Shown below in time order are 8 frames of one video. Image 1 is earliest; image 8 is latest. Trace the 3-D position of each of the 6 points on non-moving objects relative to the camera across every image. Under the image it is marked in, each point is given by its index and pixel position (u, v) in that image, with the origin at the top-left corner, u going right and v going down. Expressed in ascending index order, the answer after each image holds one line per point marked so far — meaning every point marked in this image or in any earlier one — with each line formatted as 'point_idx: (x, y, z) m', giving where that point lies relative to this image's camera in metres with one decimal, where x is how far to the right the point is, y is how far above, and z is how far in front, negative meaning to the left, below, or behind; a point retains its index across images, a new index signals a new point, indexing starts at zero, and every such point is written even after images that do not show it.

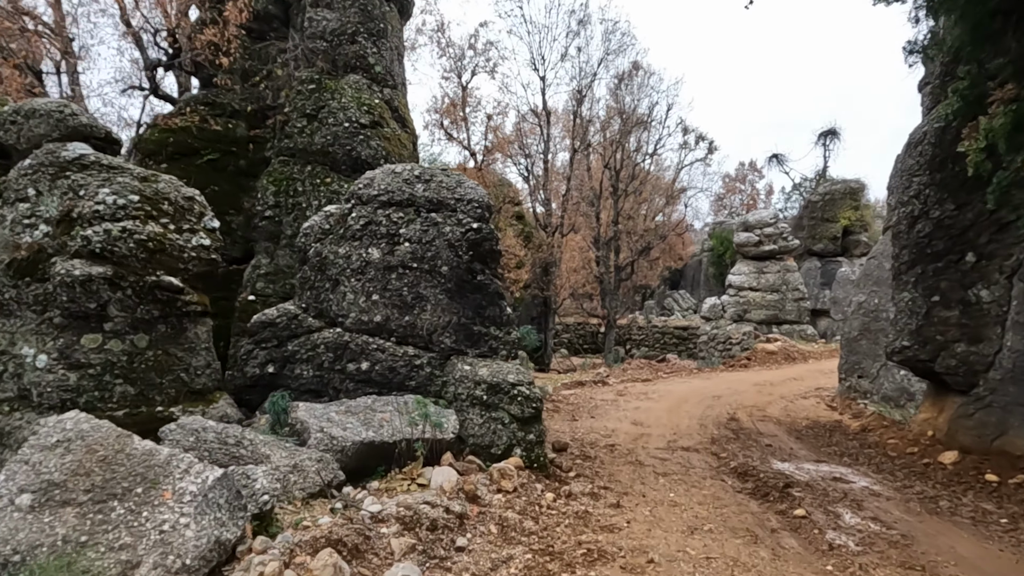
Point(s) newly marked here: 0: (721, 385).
0: (+4.0, -1.9, +12.6) m
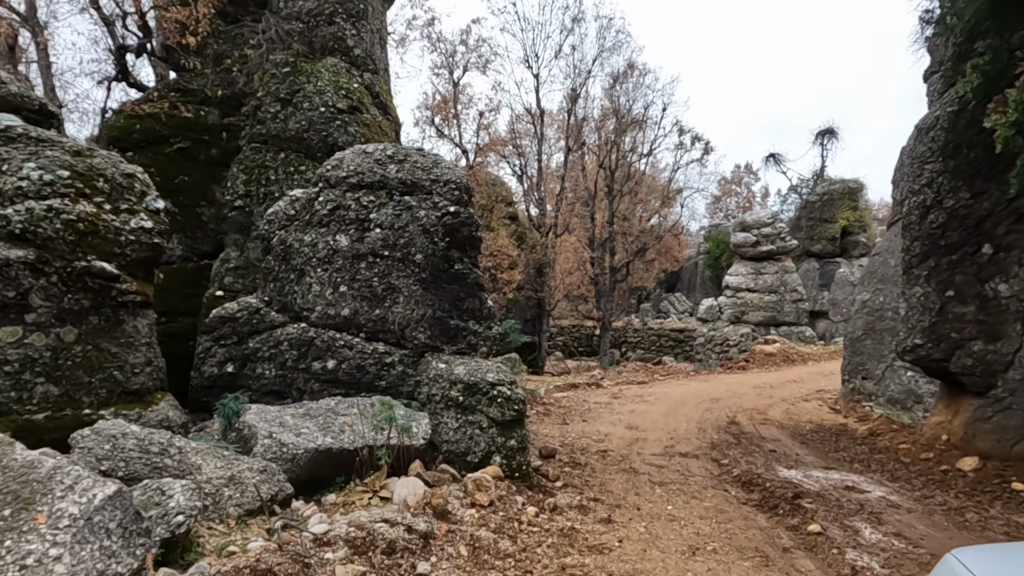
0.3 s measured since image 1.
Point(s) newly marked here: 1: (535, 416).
0: (+3.8, -1.8, +12.2) m
1: (+0.2, -1.5, +7.9) m
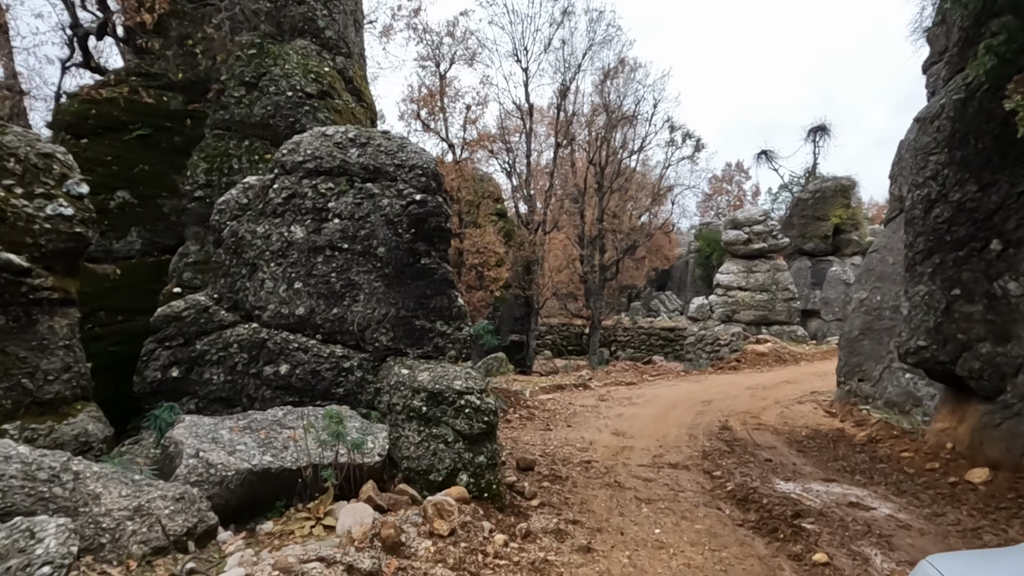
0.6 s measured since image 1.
0: (+3.5, -1.8, +11.8) m
1: (0.0, -1.5, +7.5) m
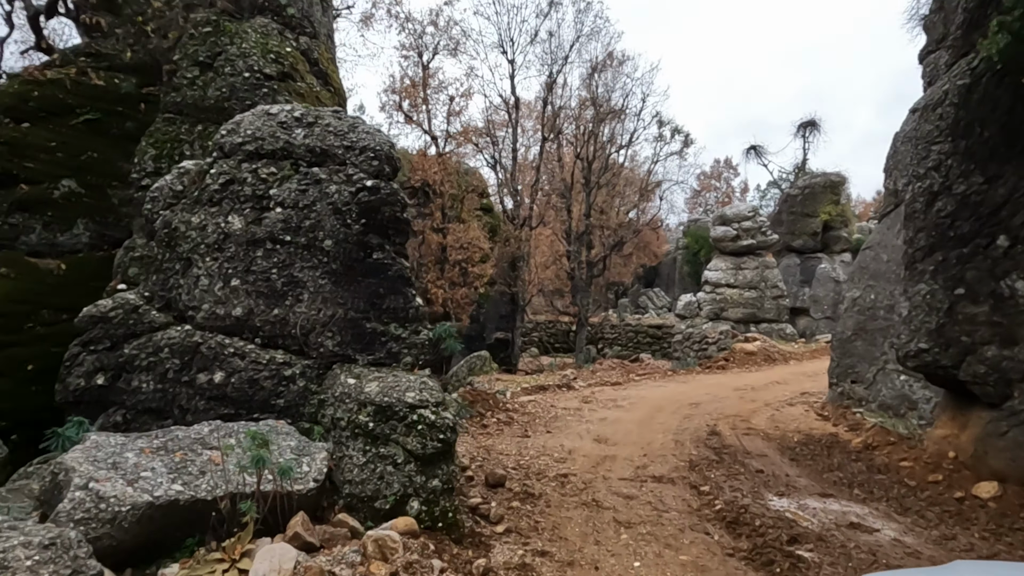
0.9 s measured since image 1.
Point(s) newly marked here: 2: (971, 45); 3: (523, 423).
0: (+3.2, -1.8, +11.4) m
1: (-0.2, -1.5, +7.0) m
2: (+3.9, +2.1, +5.6) m
3: (+0.1, -1.6, +7.6) m
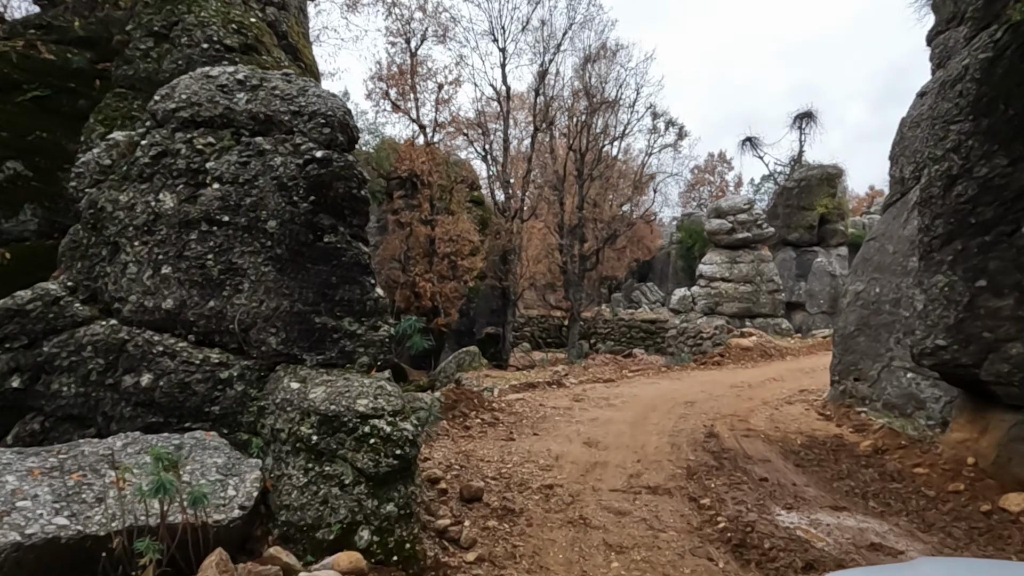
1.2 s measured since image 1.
0: (+3.0, -1.6, +11.0) m
1: (-0.4, -1.4, +6.6) m
2: (+3.8, +2.1, +5.2) m
3: (0.0, -1.5, +7.1) m
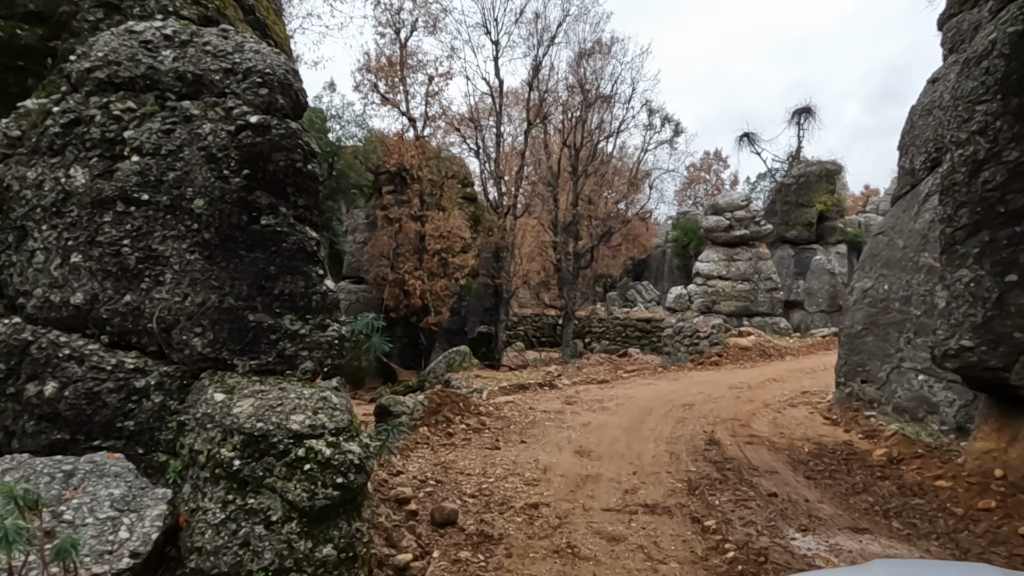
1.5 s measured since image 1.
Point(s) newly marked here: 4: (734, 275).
0: (+2.8, -1.6, +10.5) m
1: (-0.5, -1.4, +6.1) m
2: (+3.7, +2.2, +4.7) m
3: (-0.2, -1.4, +6.7) m
4: (+6.6, +0.4, +19.6) m
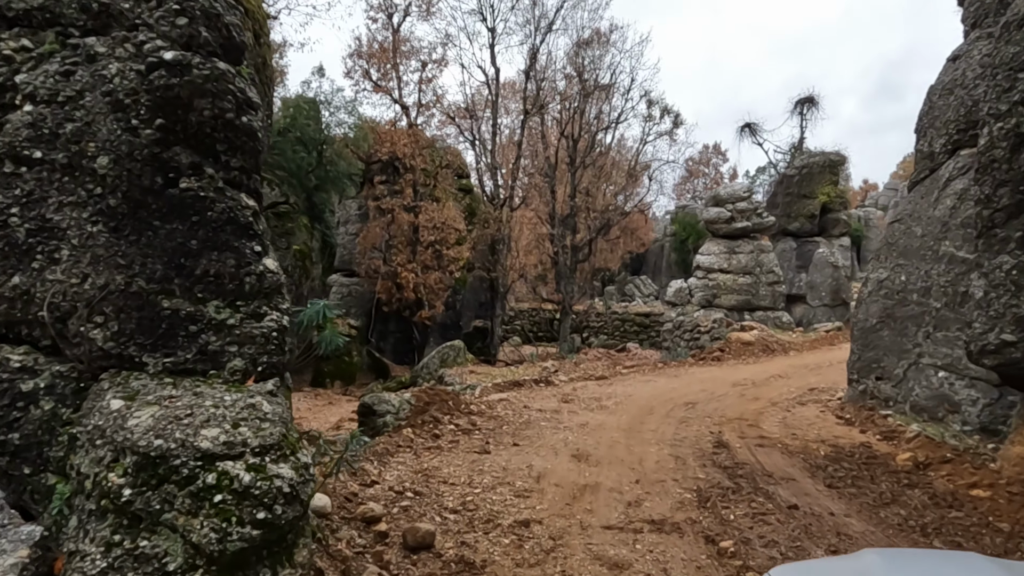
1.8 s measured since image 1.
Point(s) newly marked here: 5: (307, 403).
0: (+2.8, -1.5, +10.1) m
1: (-0.6, -1.3, +5.6) m
2: (+3.6, +2.2, +4.2) m
3: (-0.2, -1.3, +6.2) m
4: (+6.5, +0.6, +19.1) m
5: (-4.3, -2.4, +14.1) m
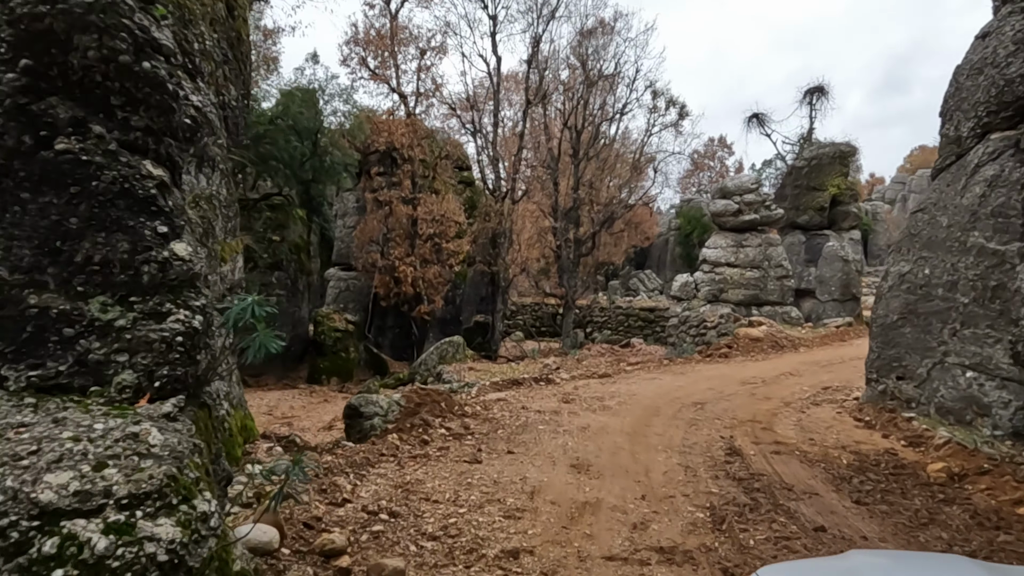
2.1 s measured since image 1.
0: (+2.7, -1.4, +9.6) m
1: (-0.6, -1.2, +5.2) m
2: (+3.5, +2.3, +3.7) m
3: (-0.3, -1.3, +5.7) m
4: (+6.5, +0.7, +18.6) m
5: (-4.3, -2.3, +13.7) m
